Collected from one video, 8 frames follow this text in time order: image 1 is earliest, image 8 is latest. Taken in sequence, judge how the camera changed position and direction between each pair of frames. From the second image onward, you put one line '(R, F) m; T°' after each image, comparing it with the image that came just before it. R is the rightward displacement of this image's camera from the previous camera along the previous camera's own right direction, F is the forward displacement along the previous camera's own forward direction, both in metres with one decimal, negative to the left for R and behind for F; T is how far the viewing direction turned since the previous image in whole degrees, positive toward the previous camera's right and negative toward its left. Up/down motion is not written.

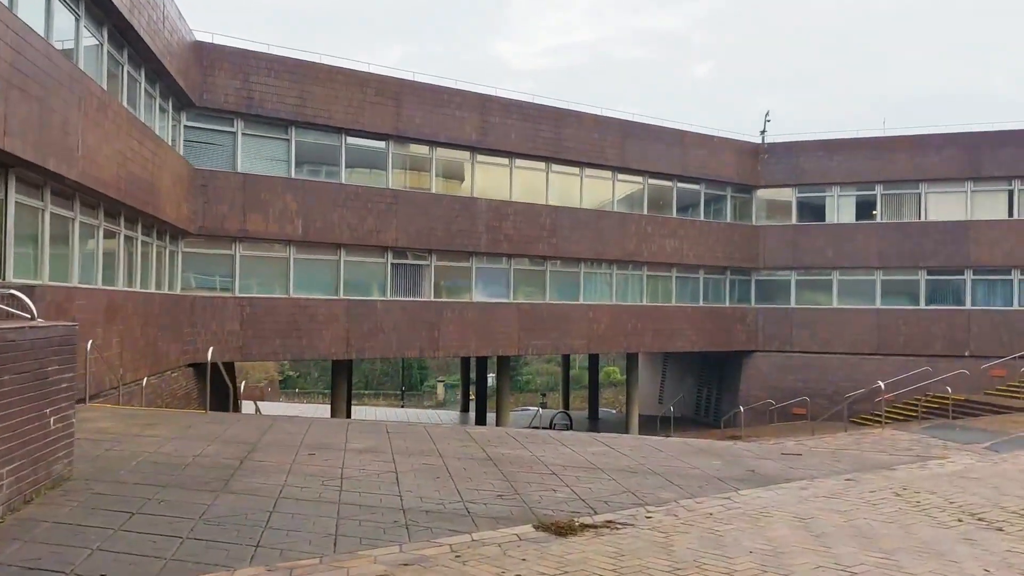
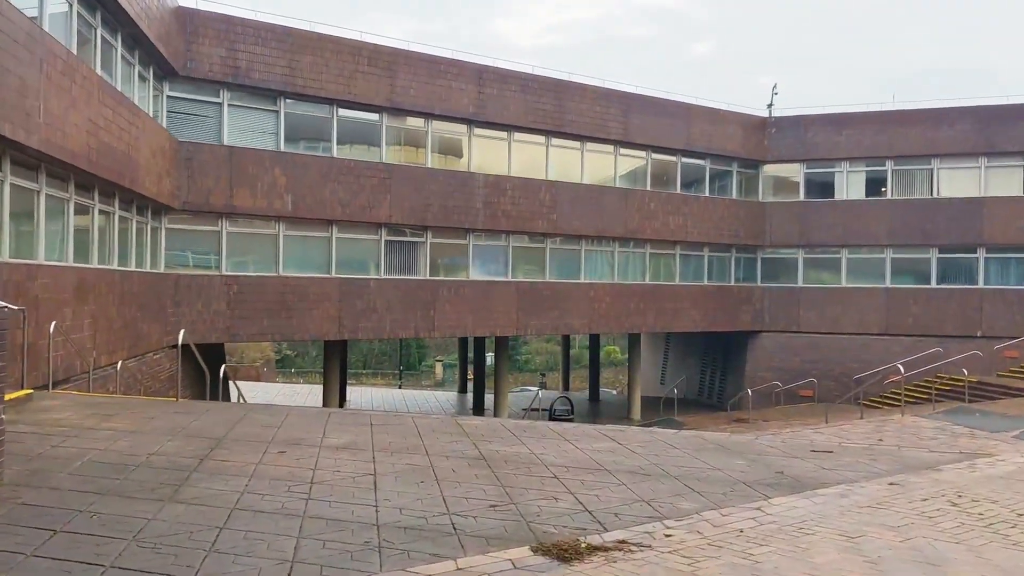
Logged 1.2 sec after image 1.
(0.0, +0.7) m; 0°
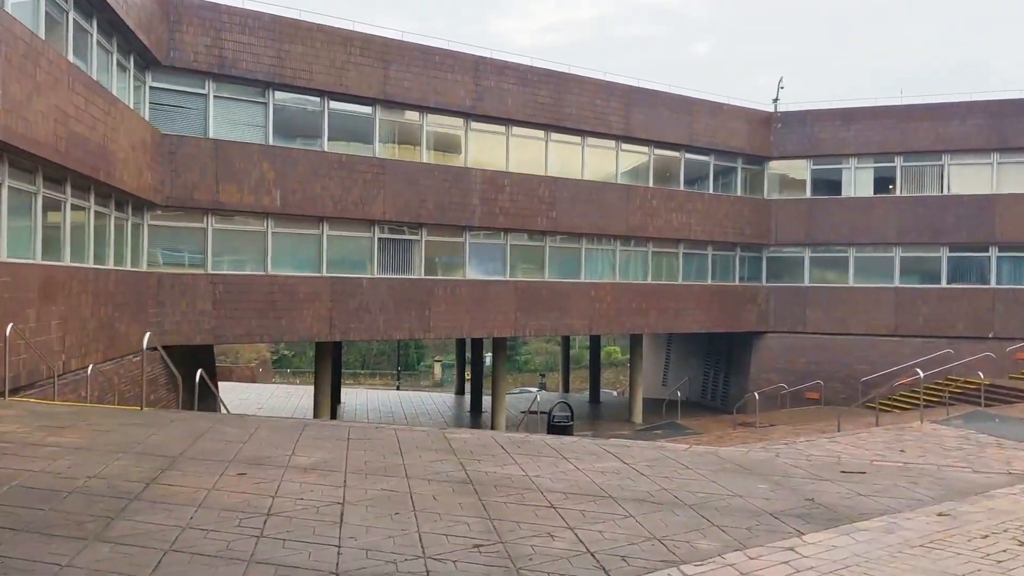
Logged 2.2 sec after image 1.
(0.0, +0.6) m; 0°
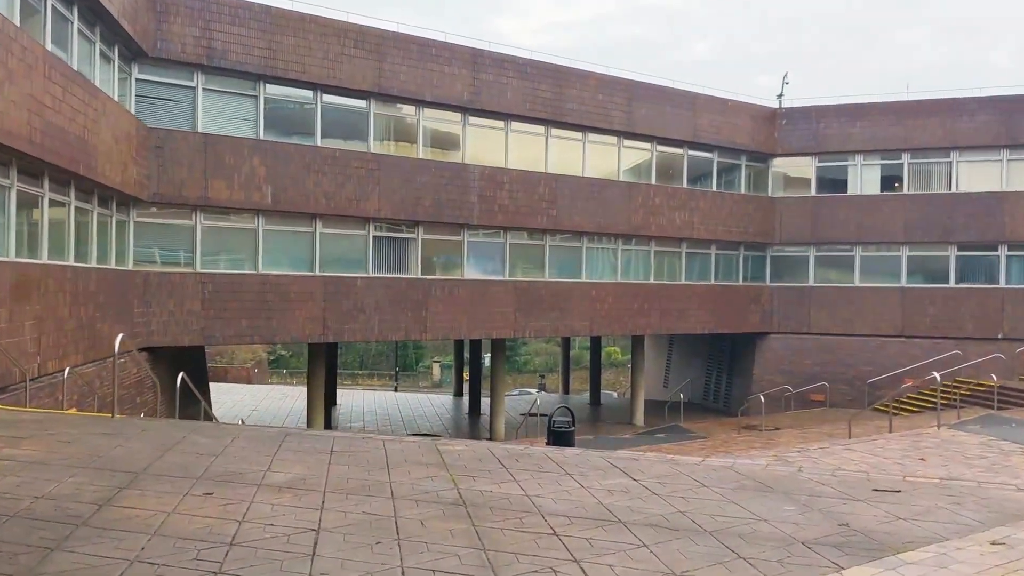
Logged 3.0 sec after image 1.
(0.0, +0.5) m; 0°
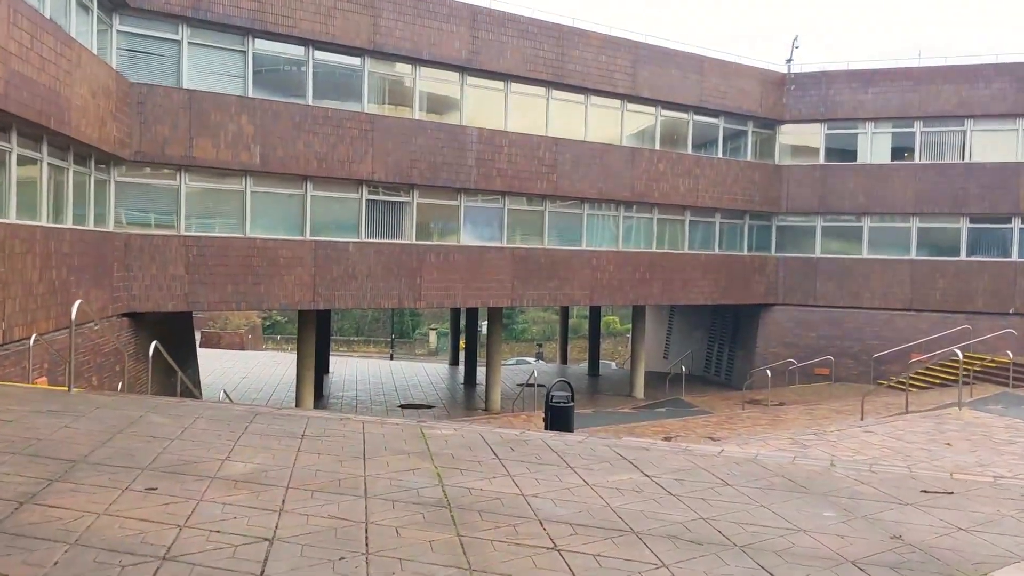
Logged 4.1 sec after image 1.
(0.0, +0.6) m; 0°
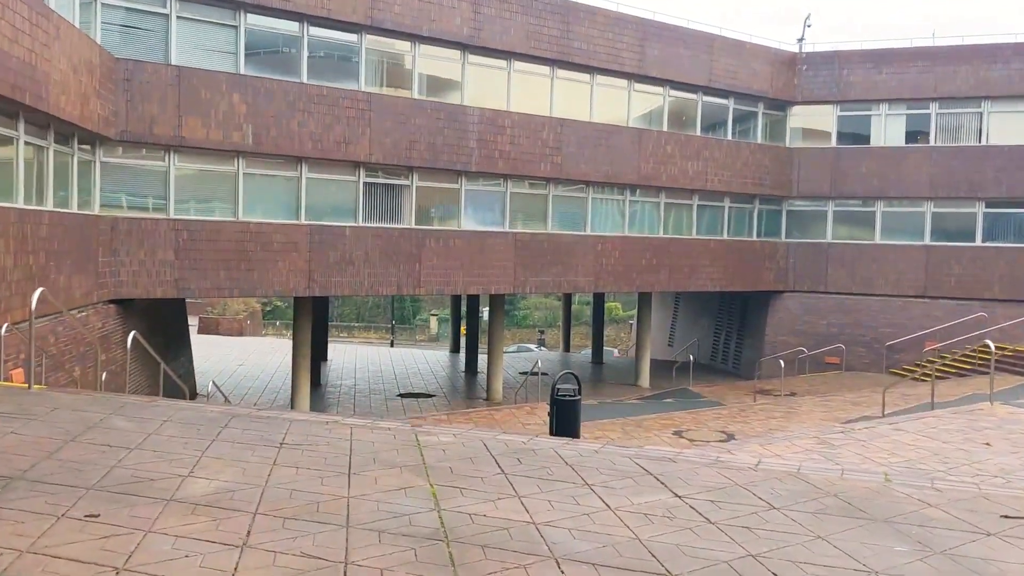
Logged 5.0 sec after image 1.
(0.0, +0.6) m; 0°
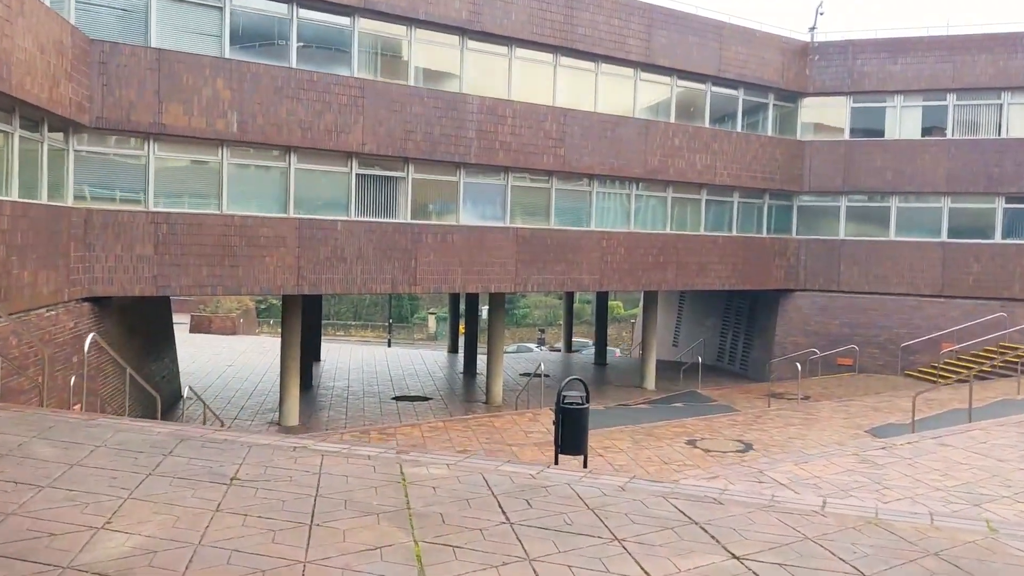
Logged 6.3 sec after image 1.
(0.0, +0.8) m; 0°
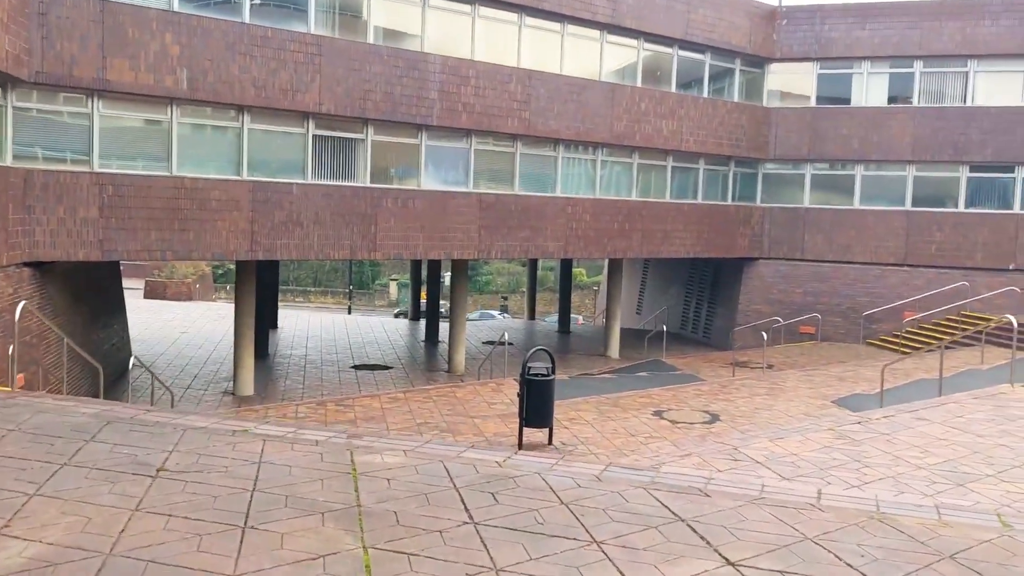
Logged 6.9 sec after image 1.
(0.0, +0.4) m; +2°
